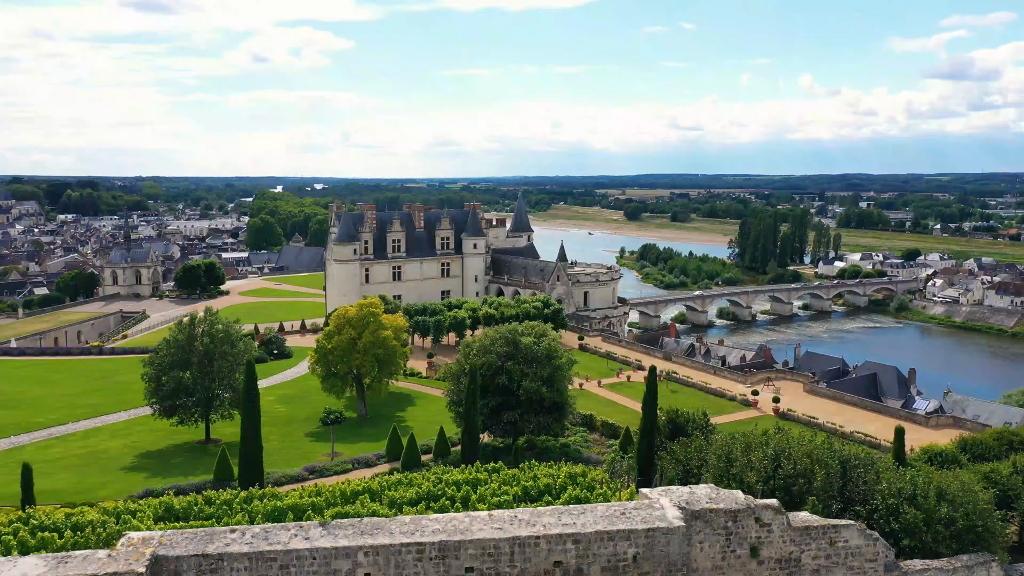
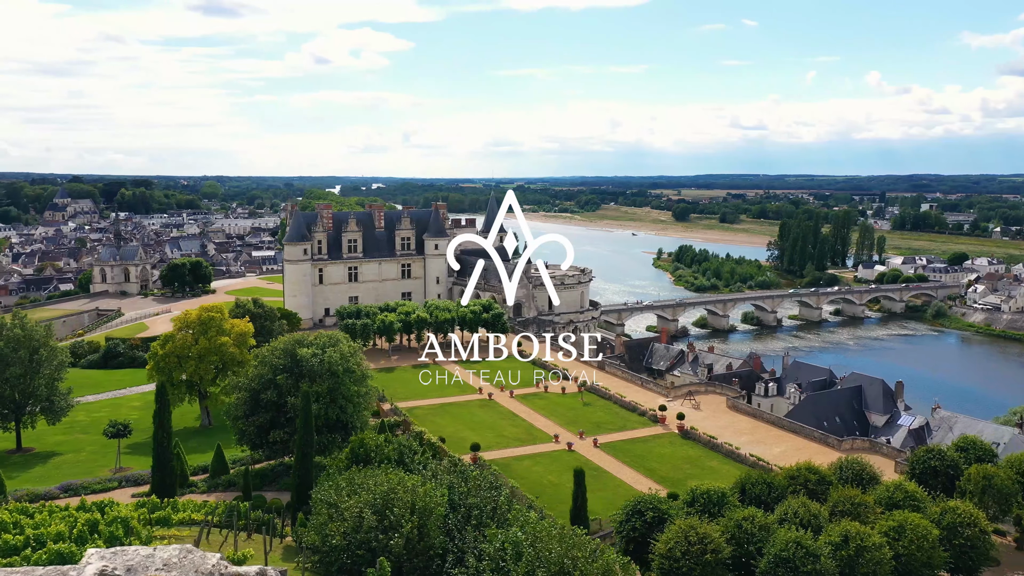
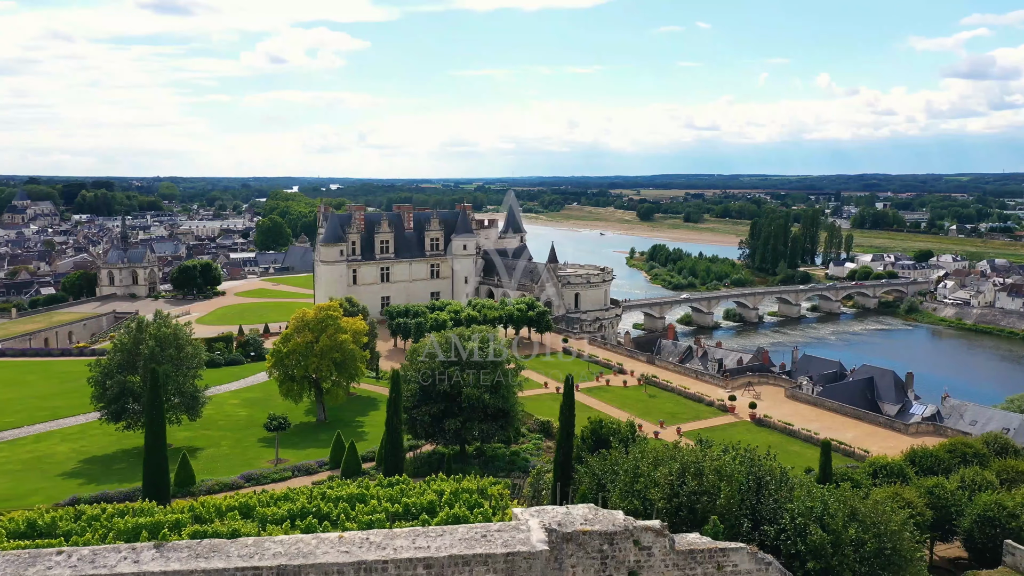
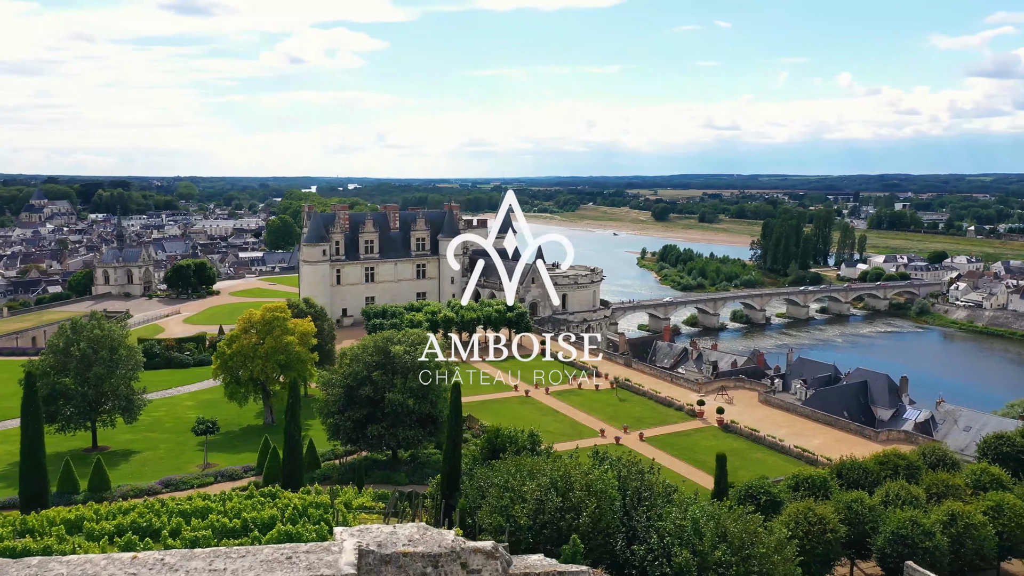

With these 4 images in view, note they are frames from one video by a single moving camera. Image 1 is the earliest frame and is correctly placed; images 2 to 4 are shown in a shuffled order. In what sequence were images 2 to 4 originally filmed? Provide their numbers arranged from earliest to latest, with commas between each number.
3, 4, 2
